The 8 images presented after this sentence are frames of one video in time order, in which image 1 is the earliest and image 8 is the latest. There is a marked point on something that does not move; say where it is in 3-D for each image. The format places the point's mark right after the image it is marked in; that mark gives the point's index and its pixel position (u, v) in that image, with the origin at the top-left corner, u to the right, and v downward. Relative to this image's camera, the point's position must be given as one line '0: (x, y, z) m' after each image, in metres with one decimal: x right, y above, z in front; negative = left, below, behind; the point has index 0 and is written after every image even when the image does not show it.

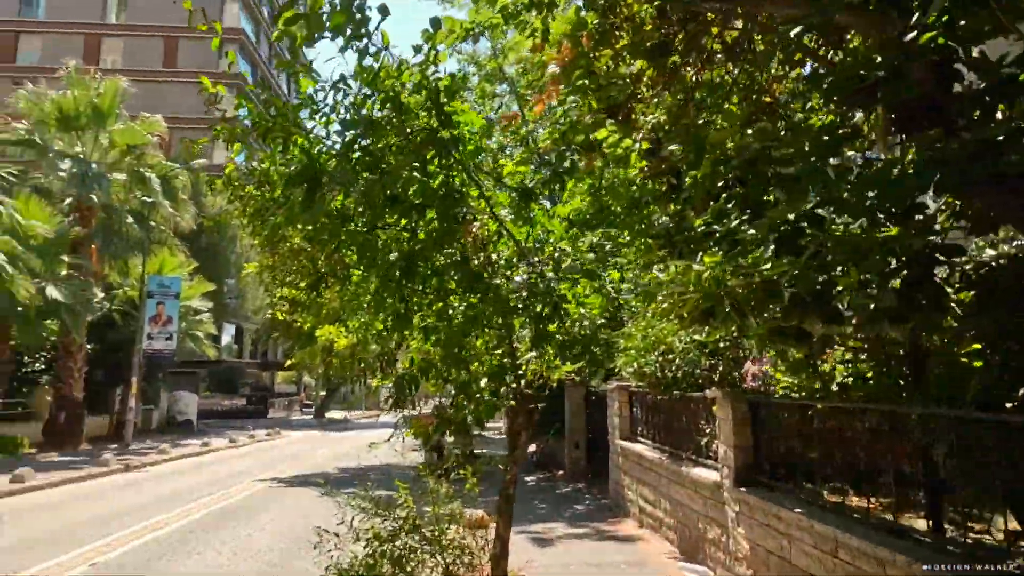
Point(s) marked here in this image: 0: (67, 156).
0: (-12.8, +3.8, +19.0) m
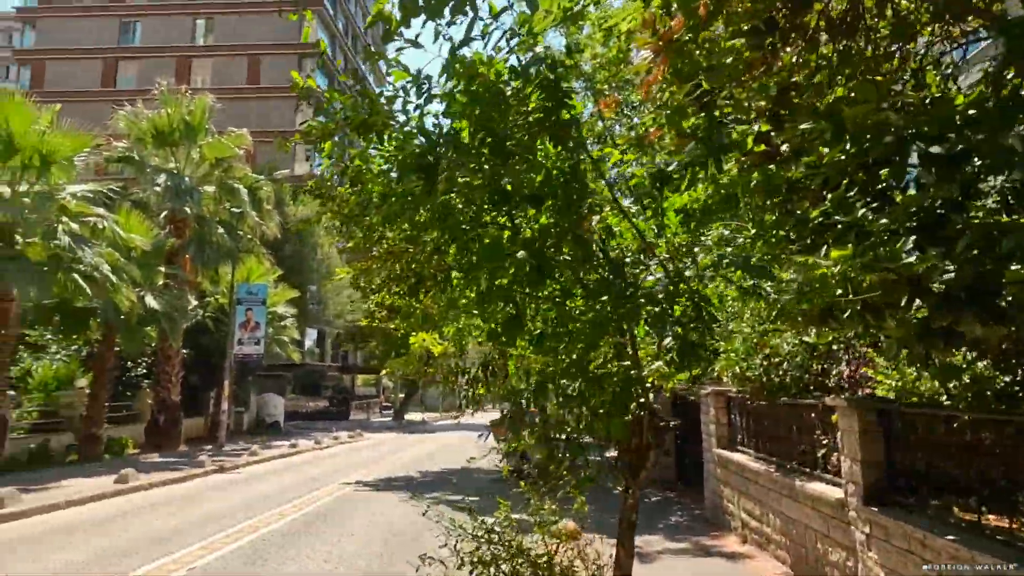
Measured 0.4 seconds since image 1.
0: (-10.6, +3.5, +20.0) m
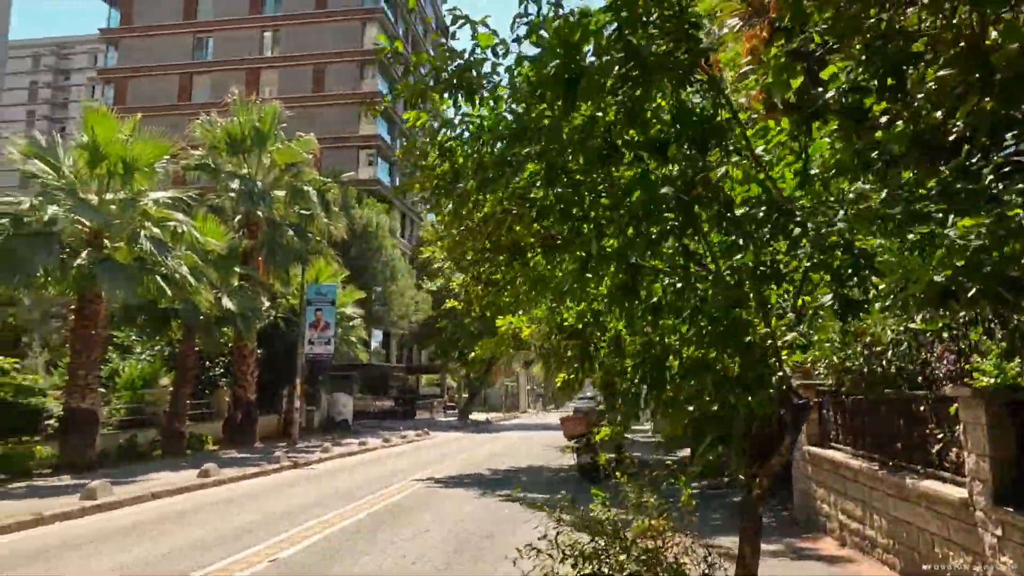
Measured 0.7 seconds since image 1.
0: (-8.6, +3.5, +20.7) m
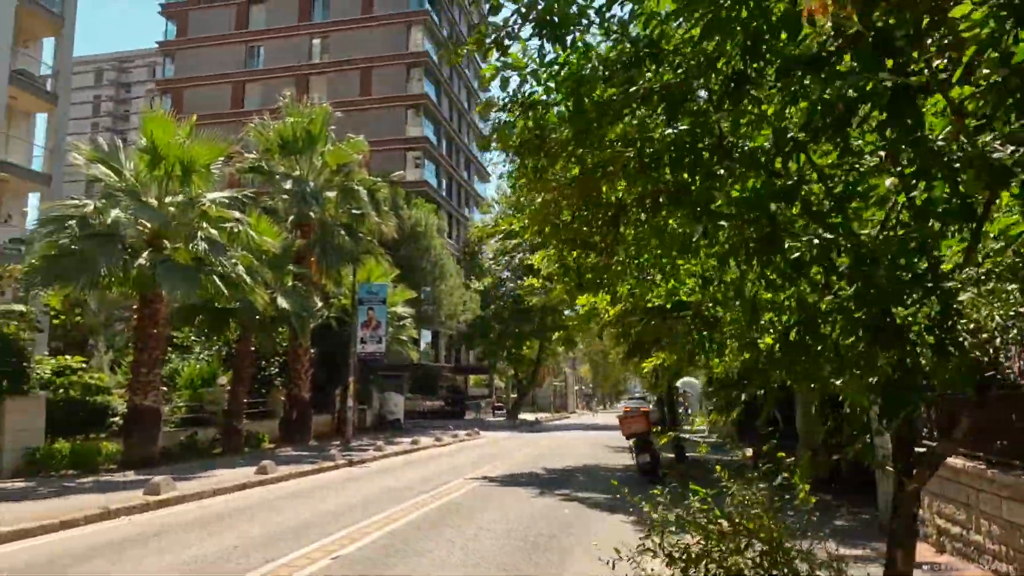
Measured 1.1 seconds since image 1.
0: (-7.1, +3.5, +20.9) m
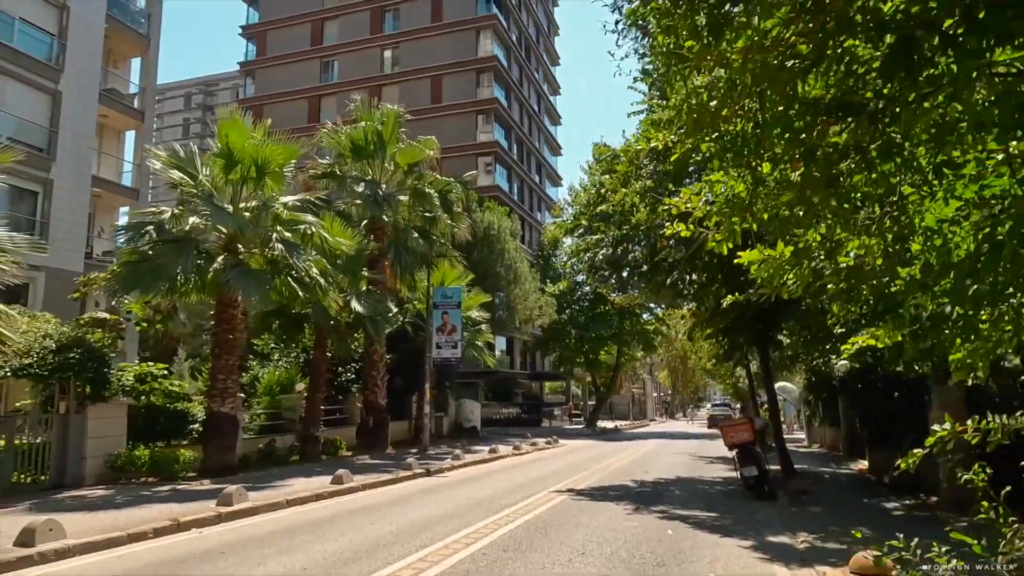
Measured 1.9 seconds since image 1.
0: (-4.7, +3.3, +20.6) m
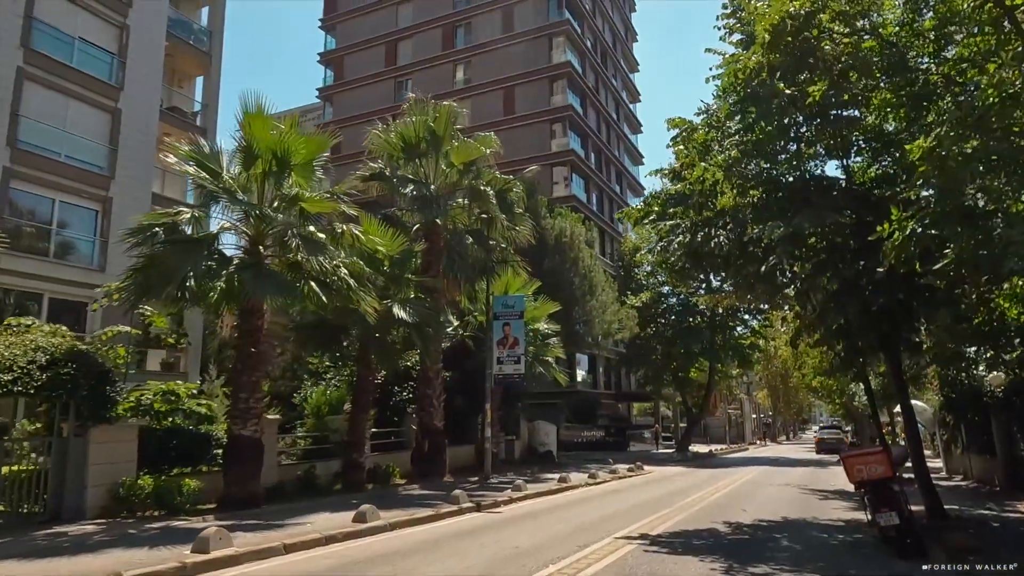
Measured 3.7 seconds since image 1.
0: (-2.9, +3.1, +18.9) m
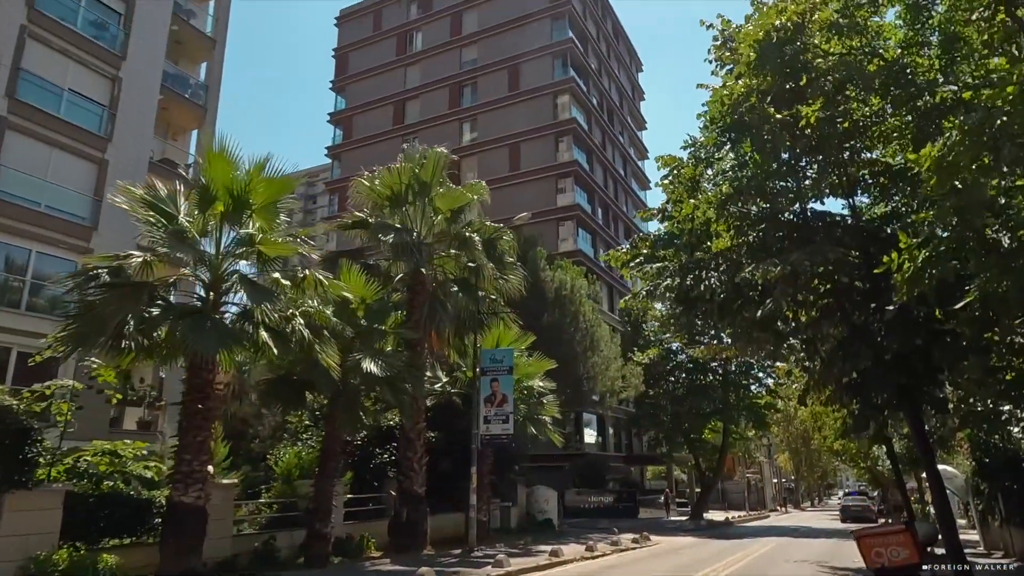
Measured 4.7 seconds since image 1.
0: (-3.2, +1.6, +18.0) m
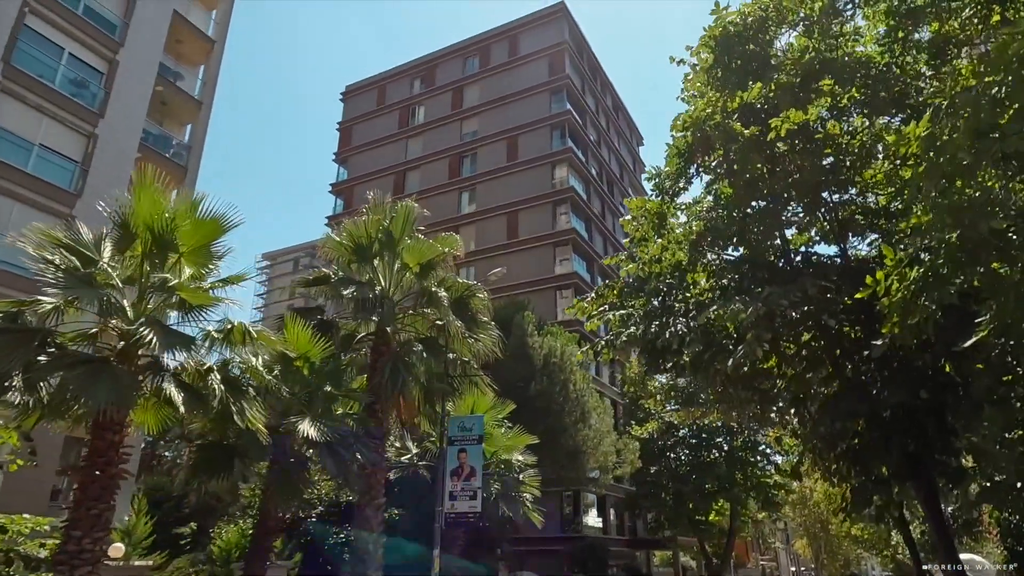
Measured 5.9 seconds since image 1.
0: (-4.0, +0.1, +16.8) m
